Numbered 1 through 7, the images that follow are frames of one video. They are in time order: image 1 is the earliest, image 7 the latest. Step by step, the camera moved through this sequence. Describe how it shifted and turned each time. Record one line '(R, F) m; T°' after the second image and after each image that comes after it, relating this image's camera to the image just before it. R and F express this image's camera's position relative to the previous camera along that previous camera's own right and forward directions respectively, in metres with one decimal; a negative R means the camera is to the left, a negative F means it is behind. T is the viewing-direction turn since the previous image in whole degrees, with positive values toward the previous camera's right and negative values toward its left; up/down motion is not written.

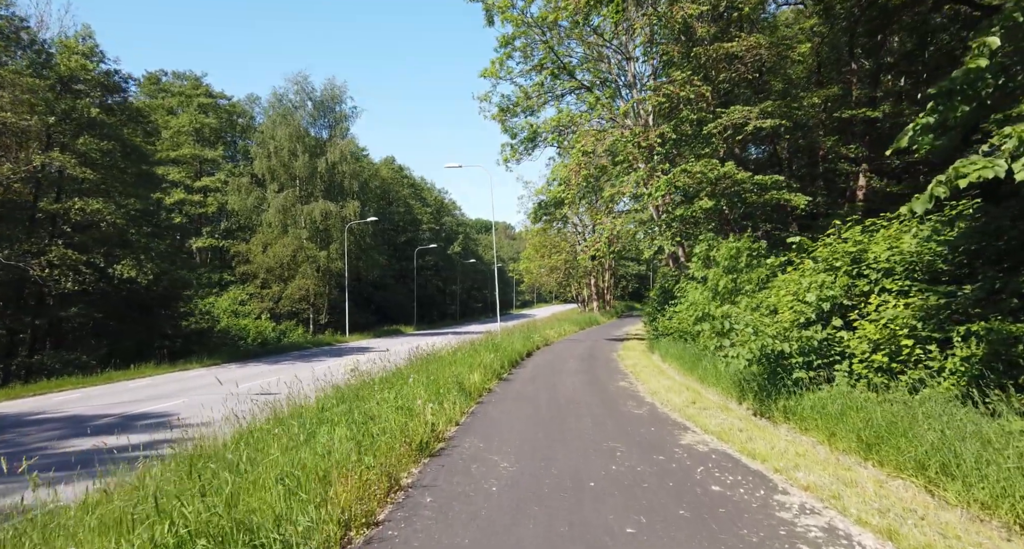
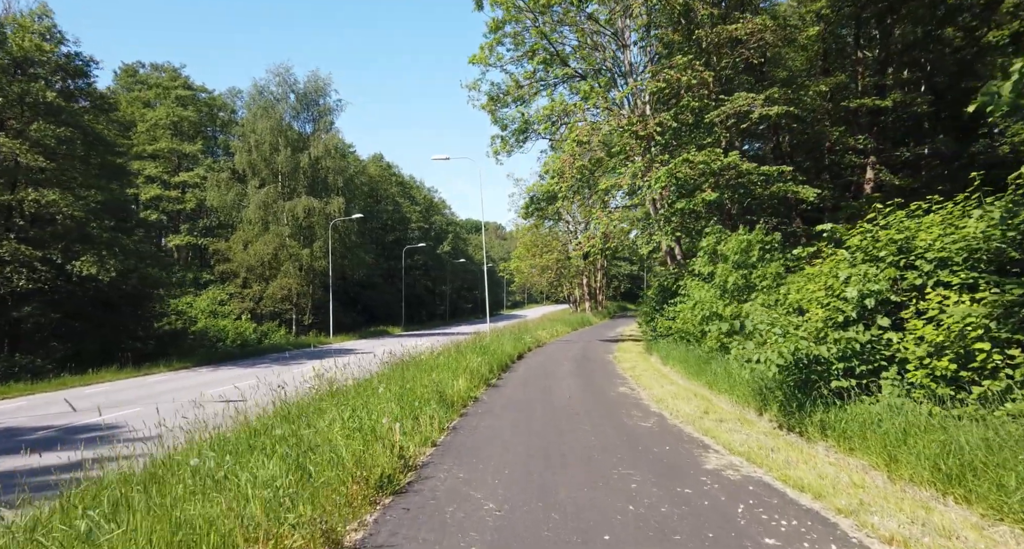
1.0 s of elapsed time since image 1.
(0.0, +1.4) m; +1°
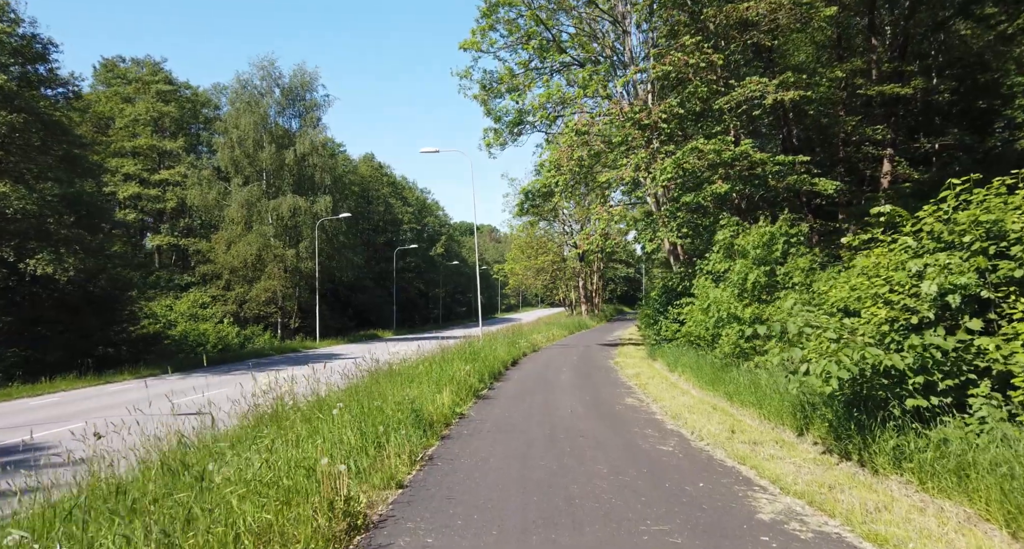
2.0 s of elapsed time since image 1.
(0.0, +1.6) m; 0°
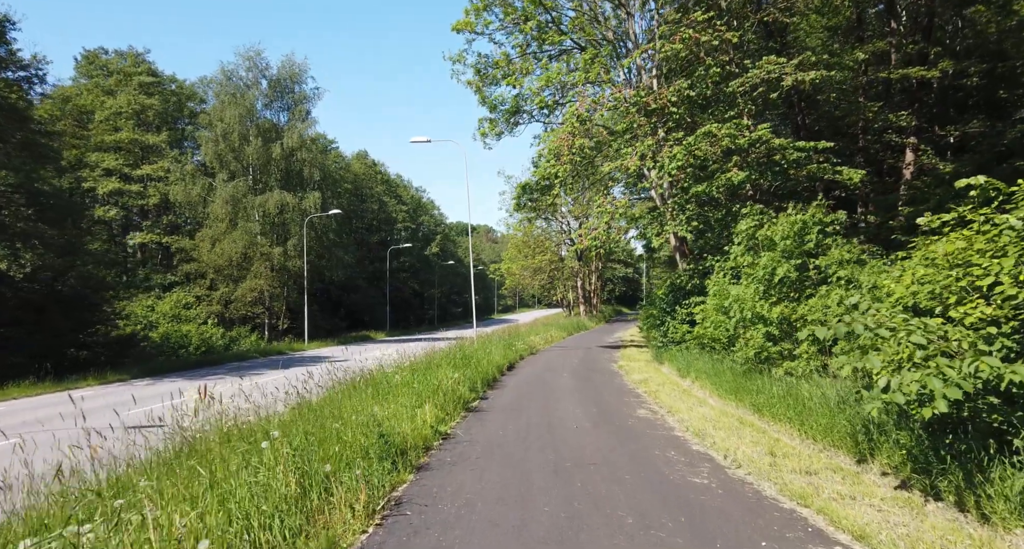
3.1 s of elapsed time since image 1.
(0.0, +1.5) m; 0°
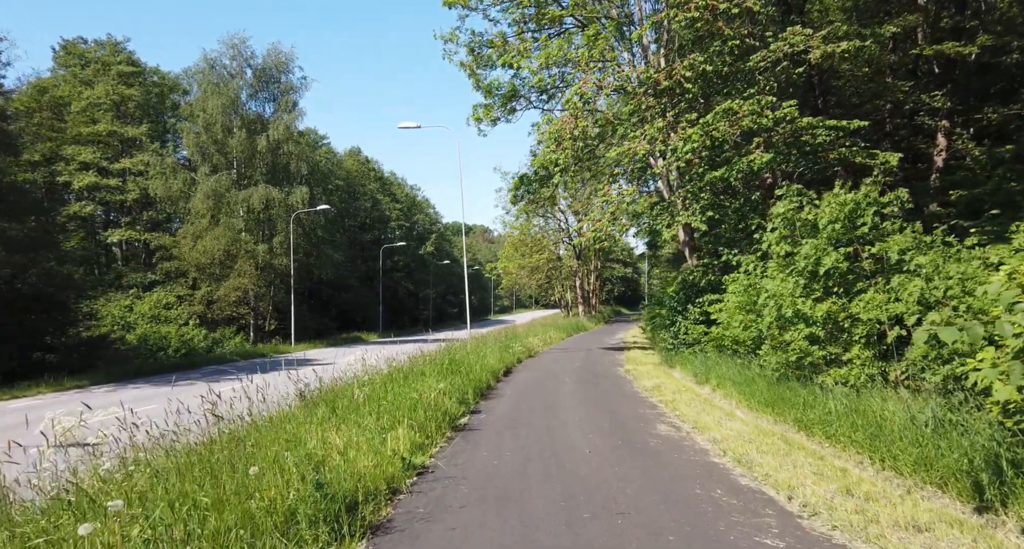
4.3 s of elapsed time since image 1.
(0.0, +1.7) m; 0°
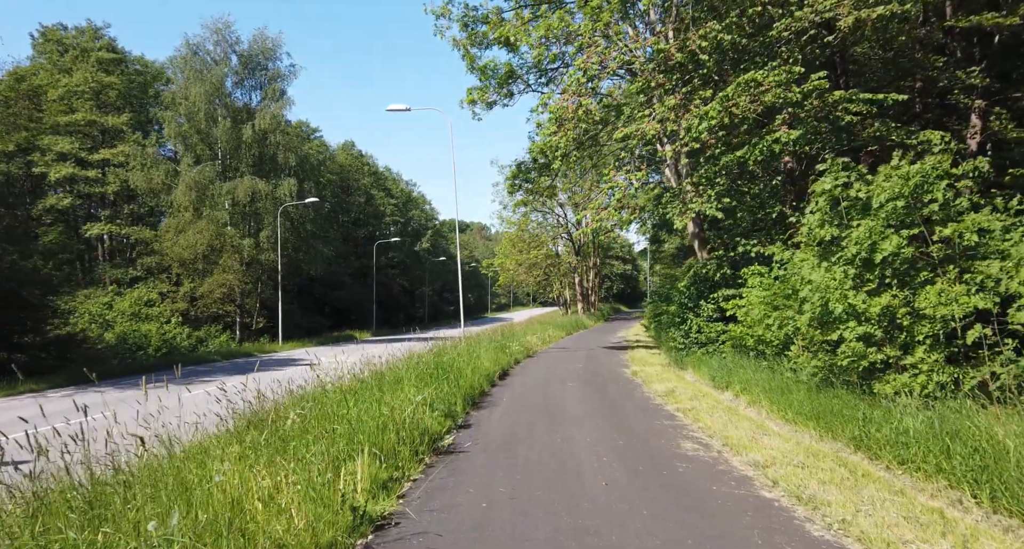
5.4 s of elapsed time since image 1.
(0.0, +1.5) m; 0°
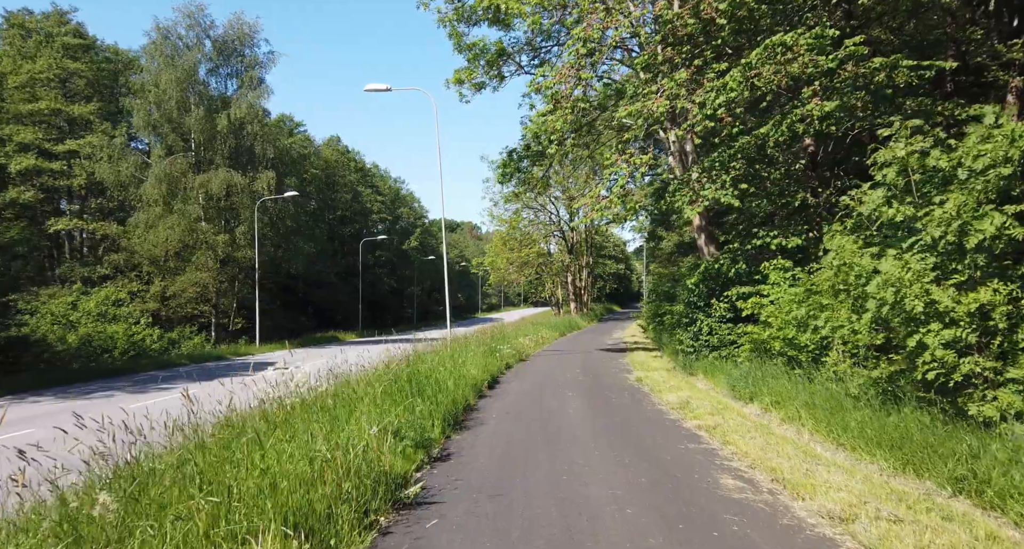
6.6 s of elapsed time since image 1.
(0.0, +1.7) m; +1°
